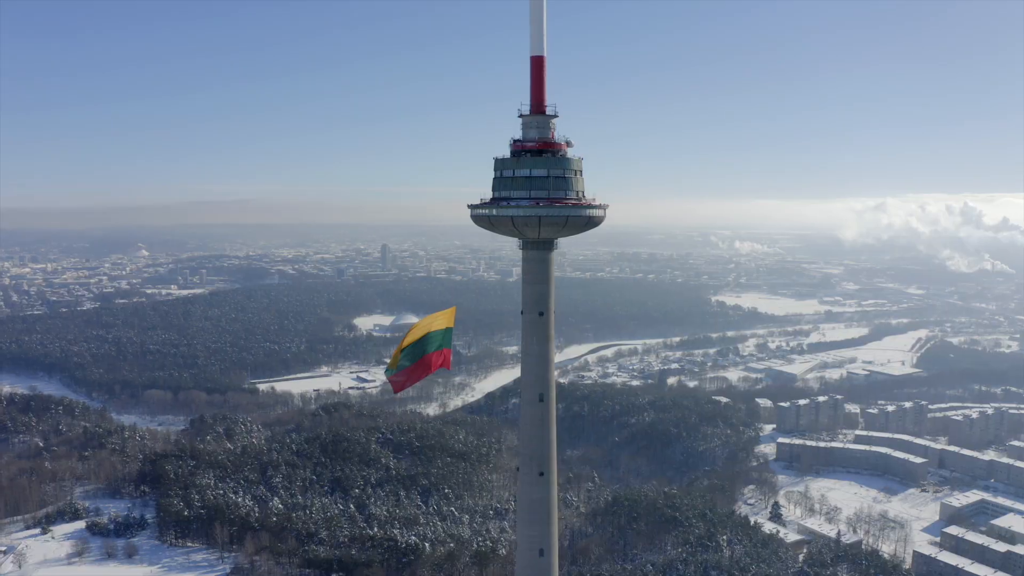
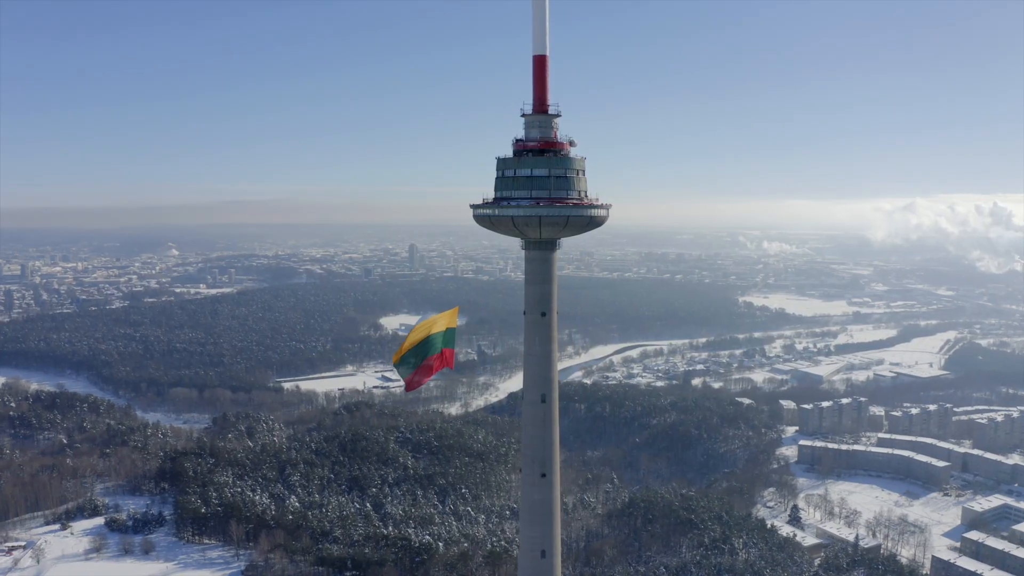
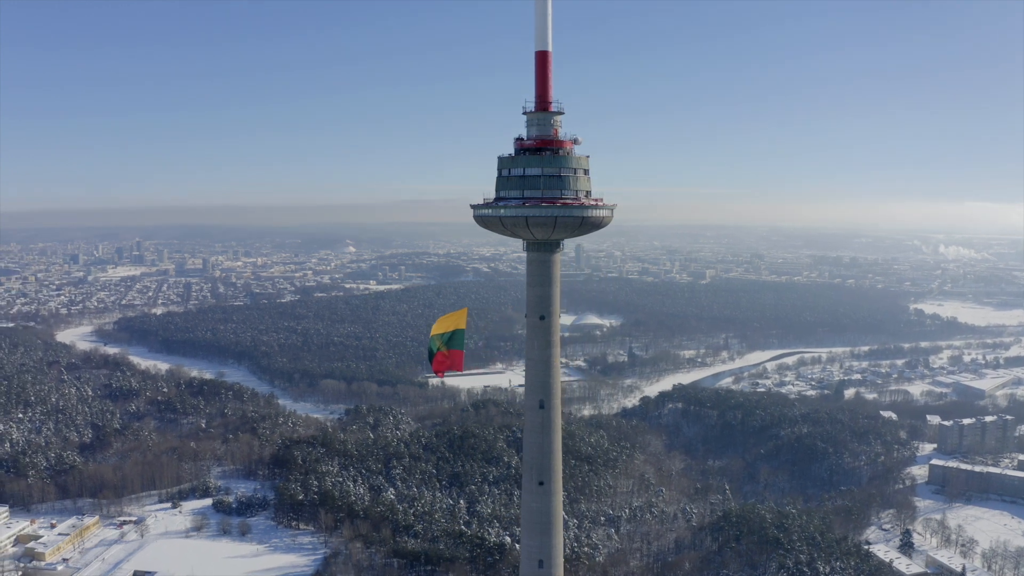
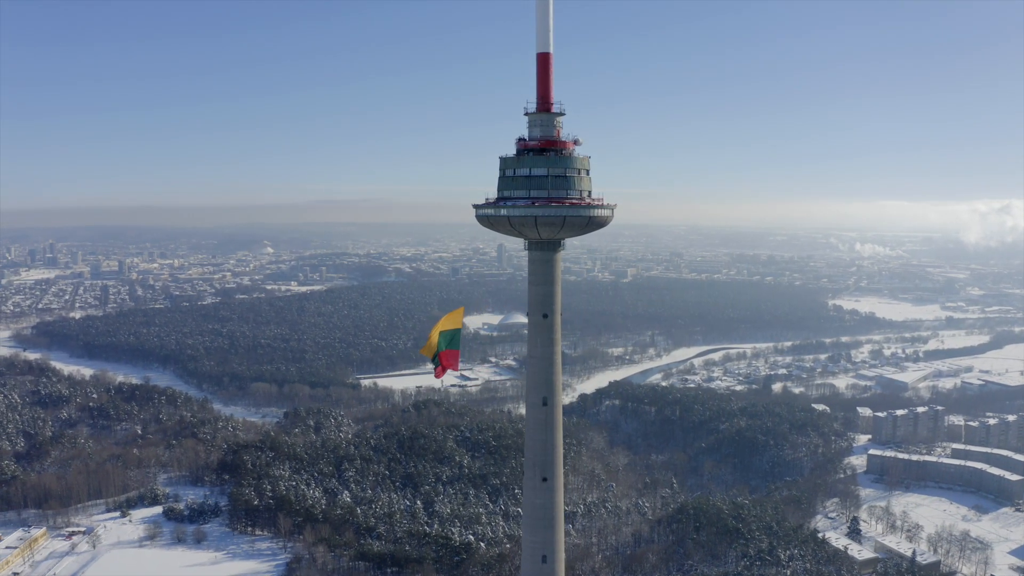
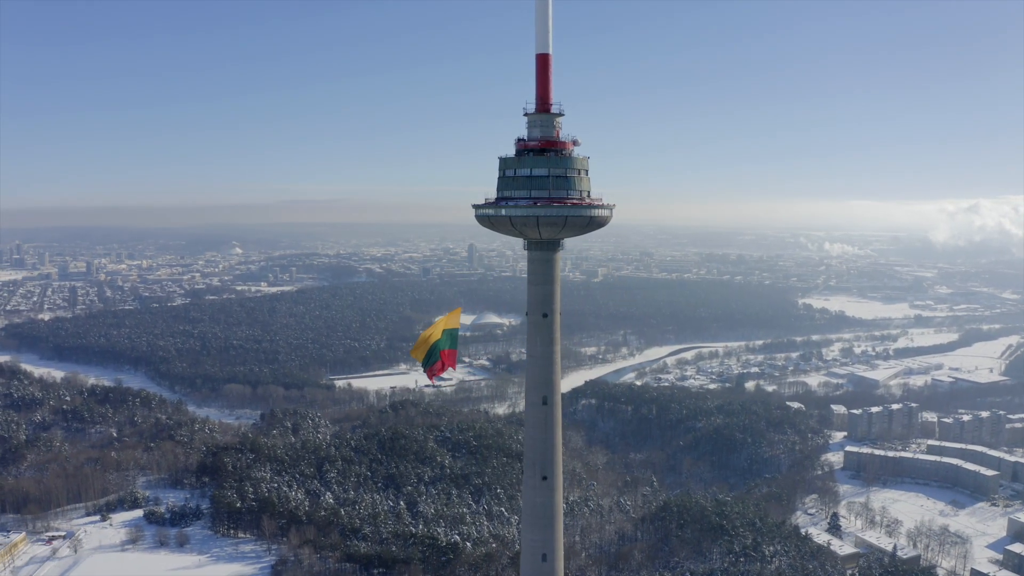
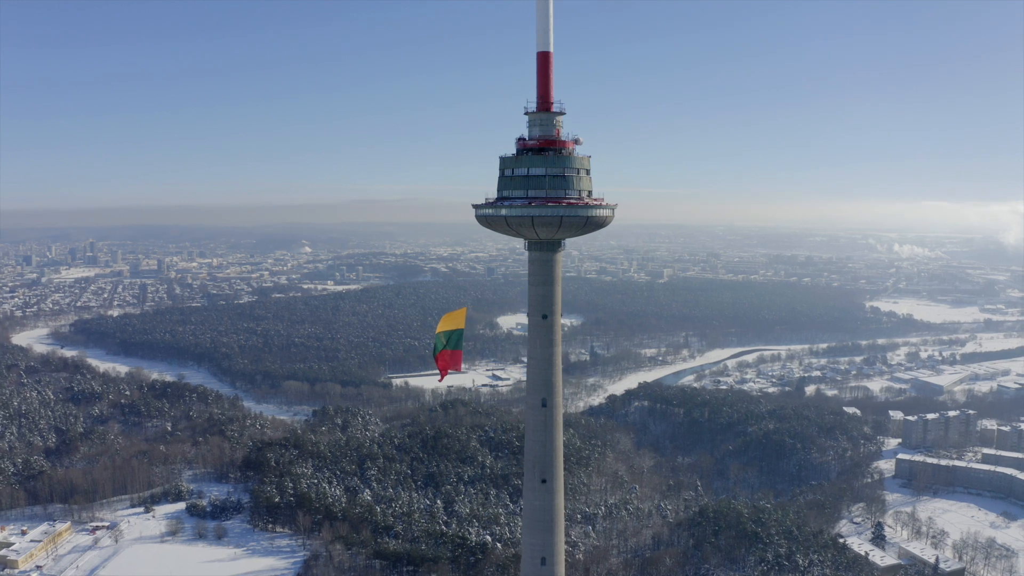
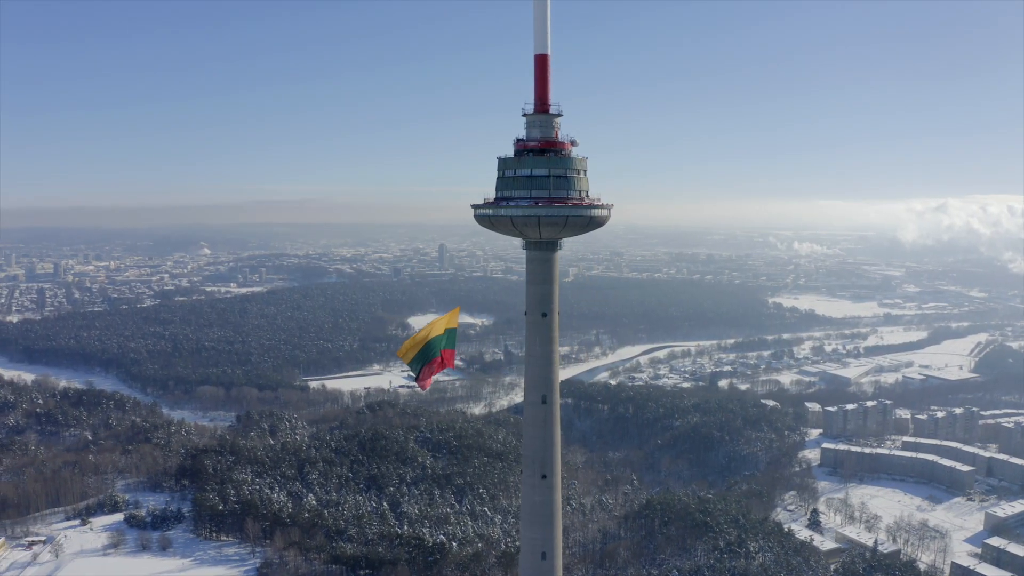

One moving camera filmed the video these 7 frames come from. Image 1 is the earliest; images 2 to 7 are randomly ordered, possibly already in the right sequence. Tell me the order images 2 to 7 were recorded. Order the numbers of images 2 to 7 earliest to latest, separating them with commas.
2, 7, 5, 4, 6, 3
